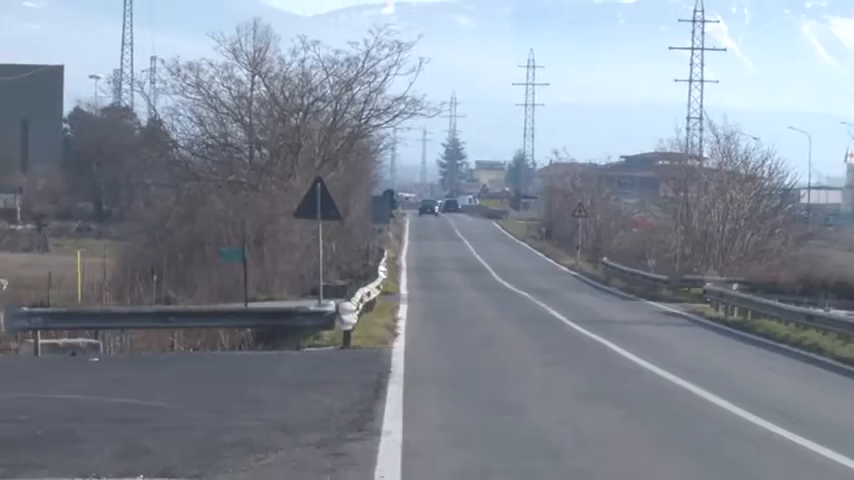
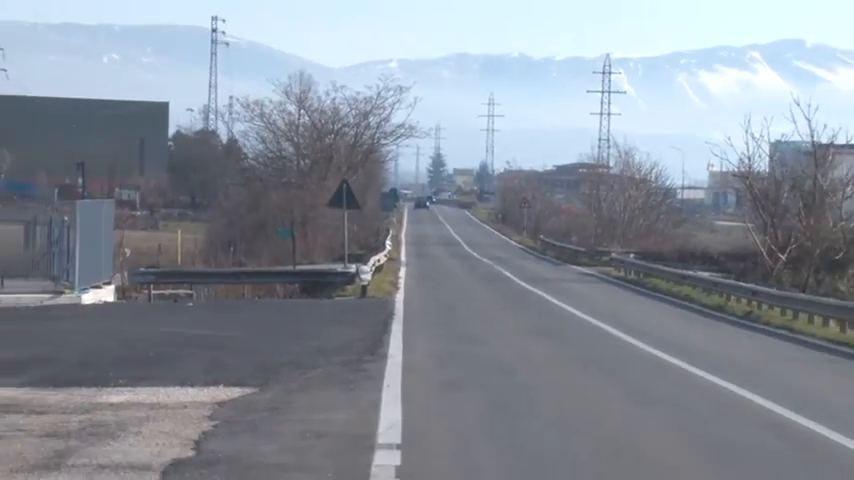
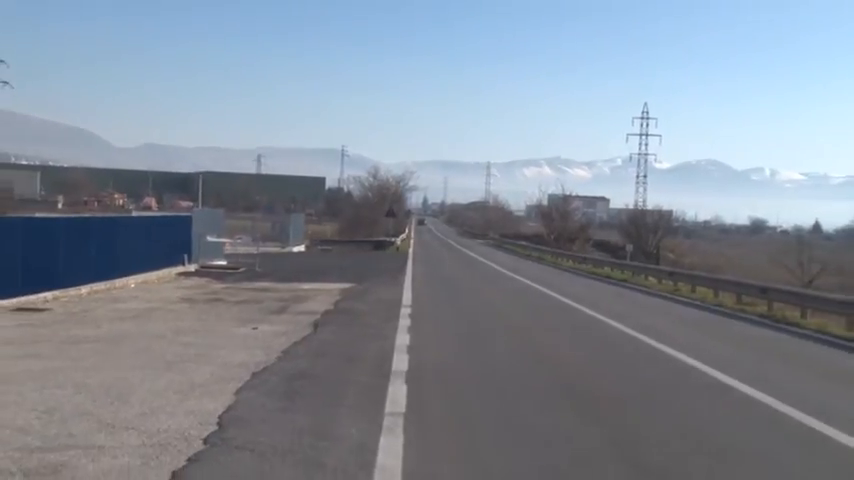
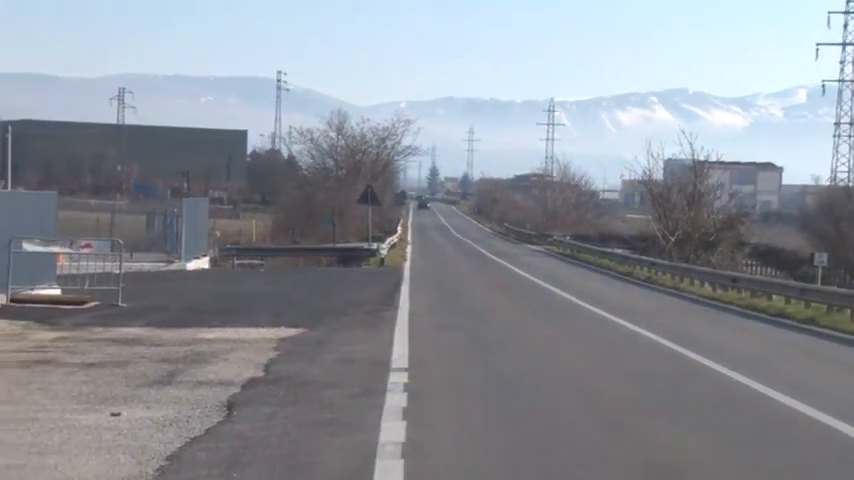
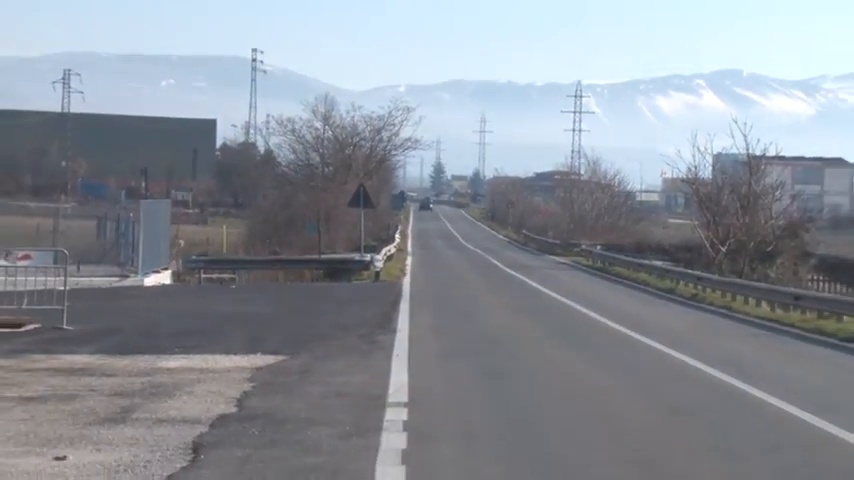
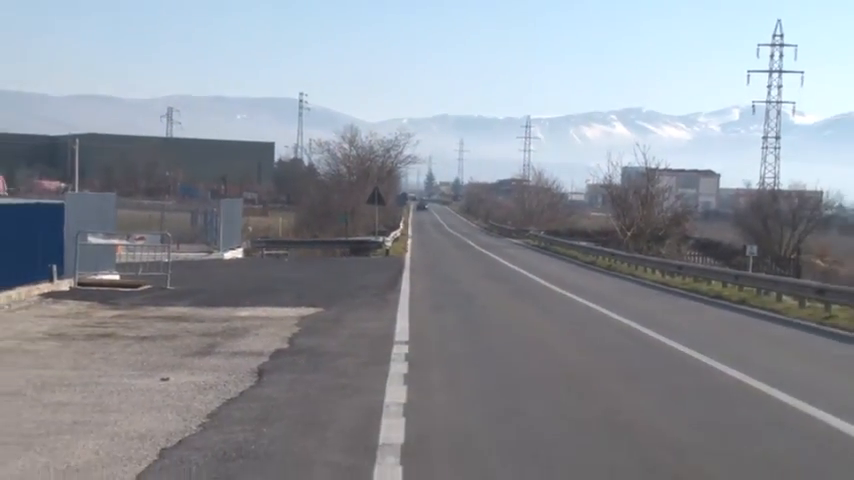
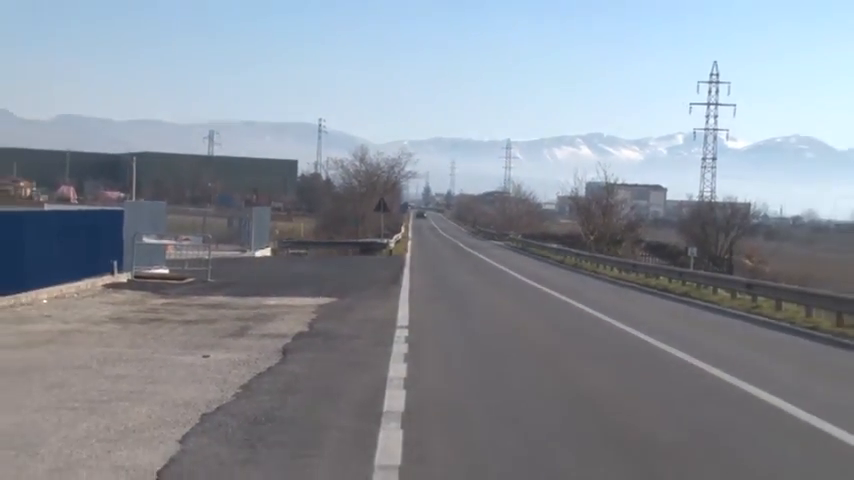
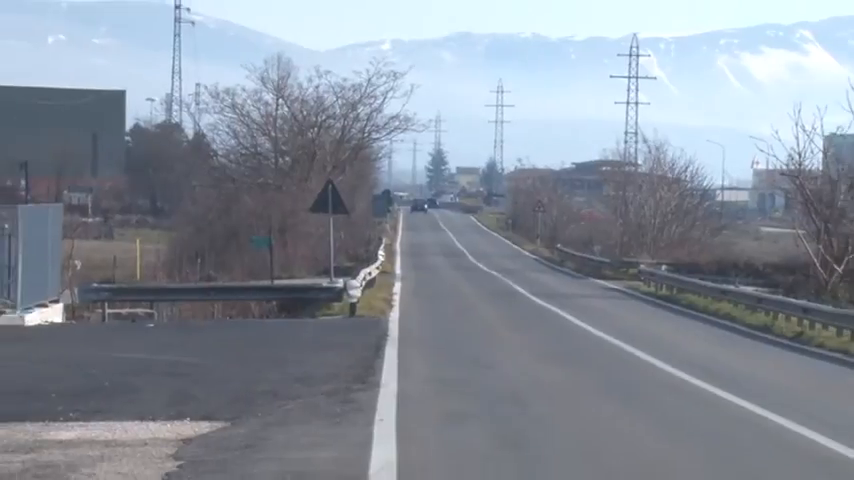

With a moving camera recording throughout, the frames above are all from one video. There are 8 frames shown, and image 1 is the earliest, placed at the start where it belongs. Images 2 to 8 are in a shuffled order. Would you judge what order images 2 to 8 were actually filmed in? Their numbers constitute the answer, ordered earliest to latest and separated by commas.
8, 2, 5, 4, 6, 7, 3
